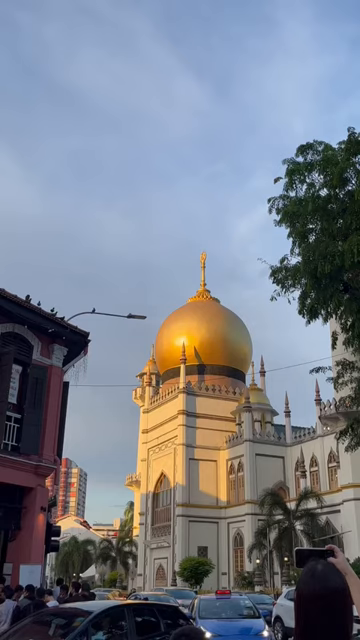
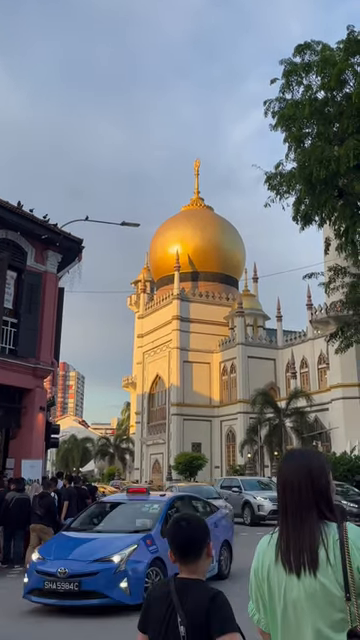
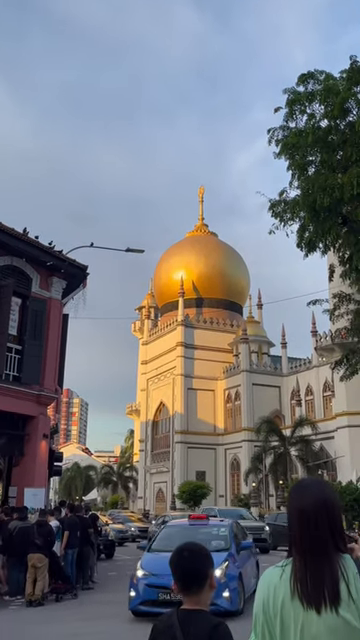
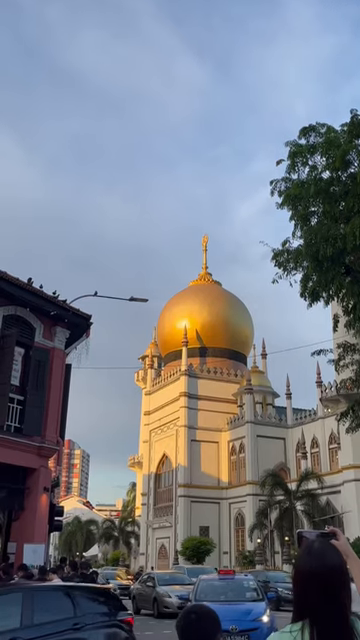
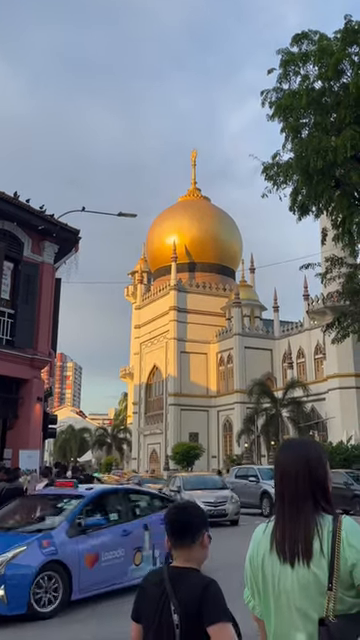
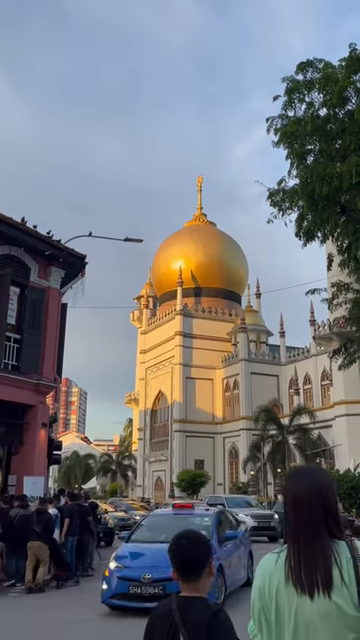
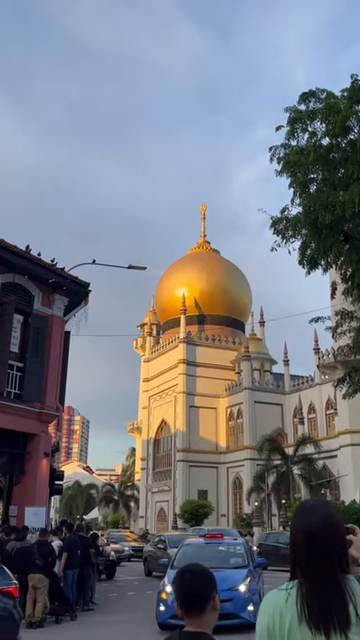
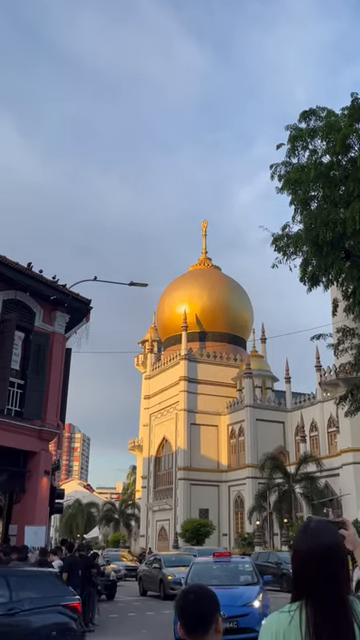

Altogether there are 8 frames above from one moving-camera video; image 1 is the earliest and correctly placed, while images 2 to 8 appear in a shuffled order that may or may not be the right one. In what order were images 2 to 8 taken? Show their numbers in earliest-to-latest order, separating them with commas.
4, 8, 7, 3, 6, 2, 5
